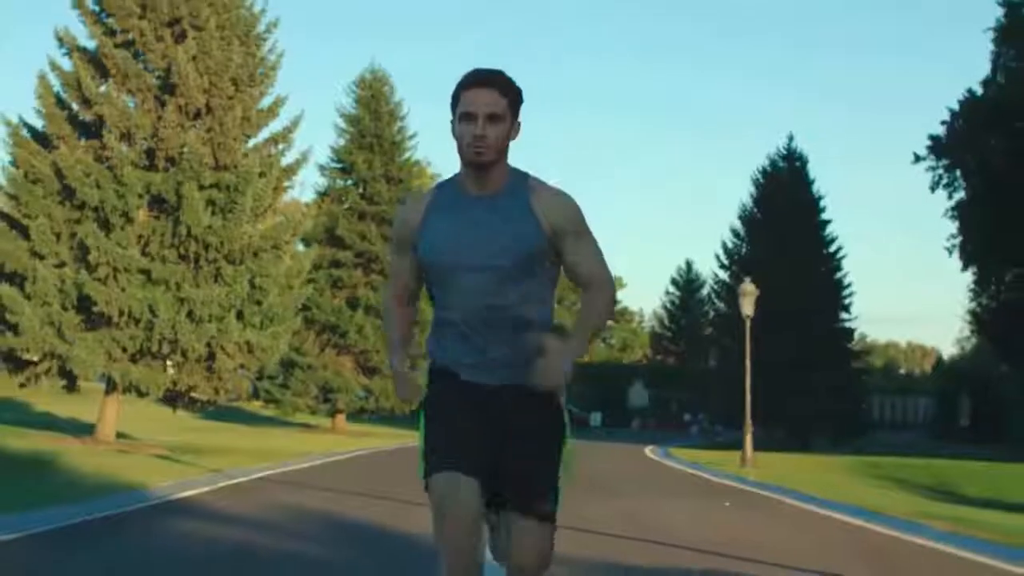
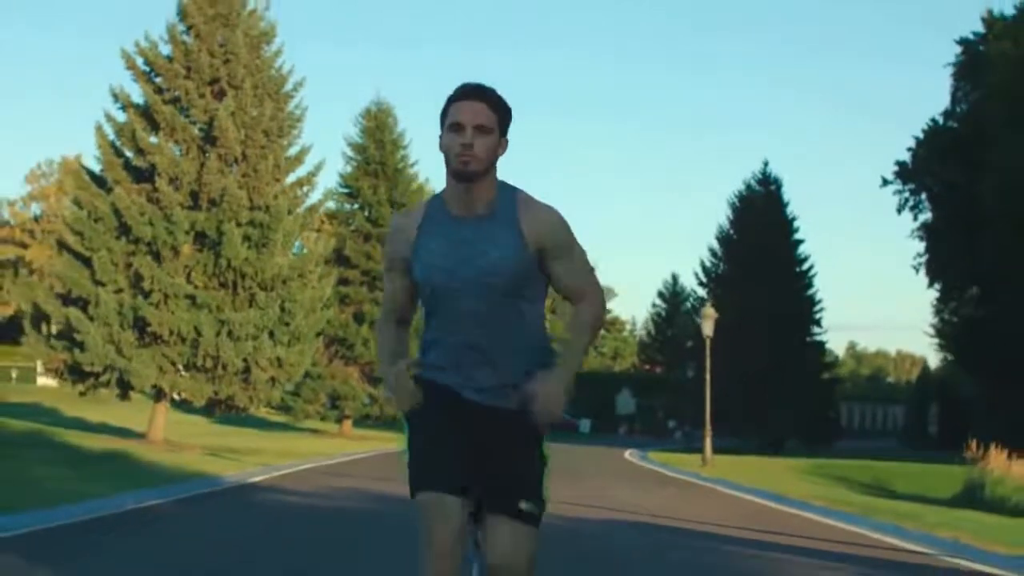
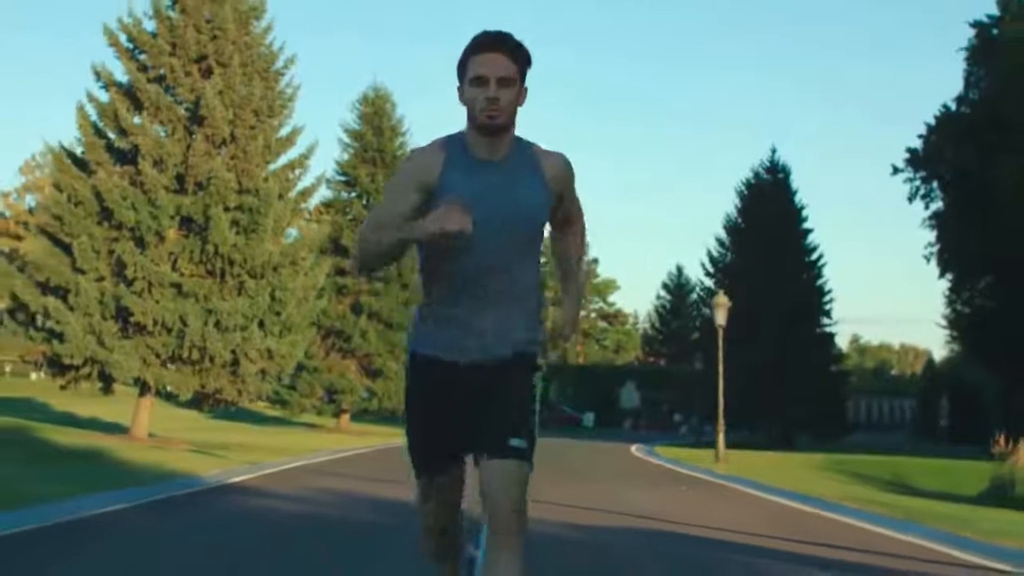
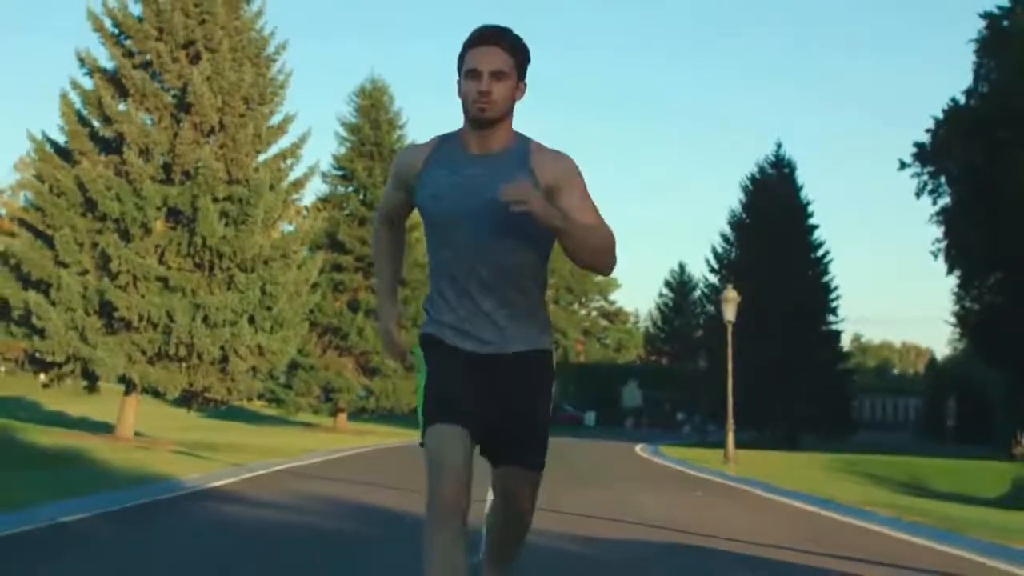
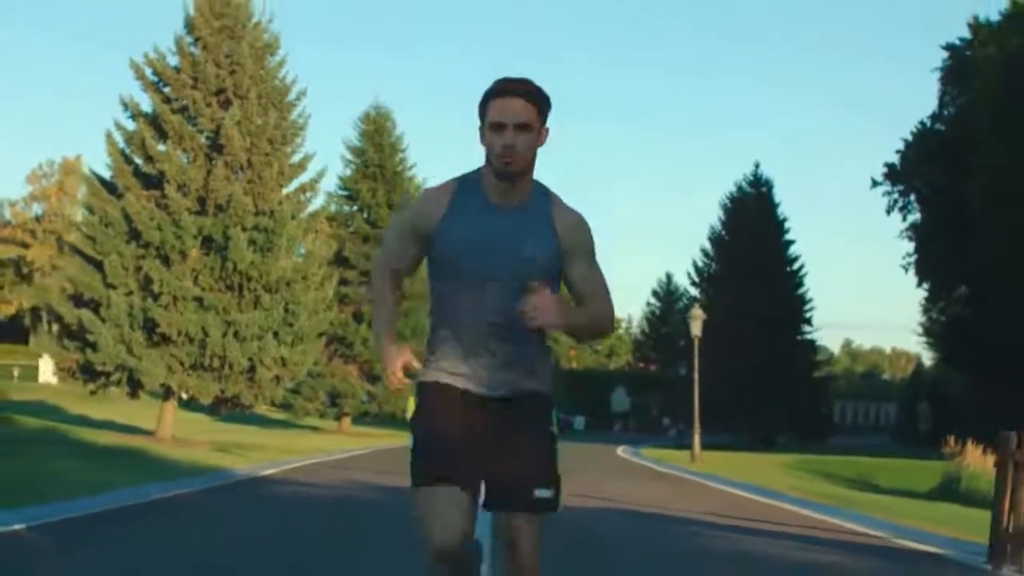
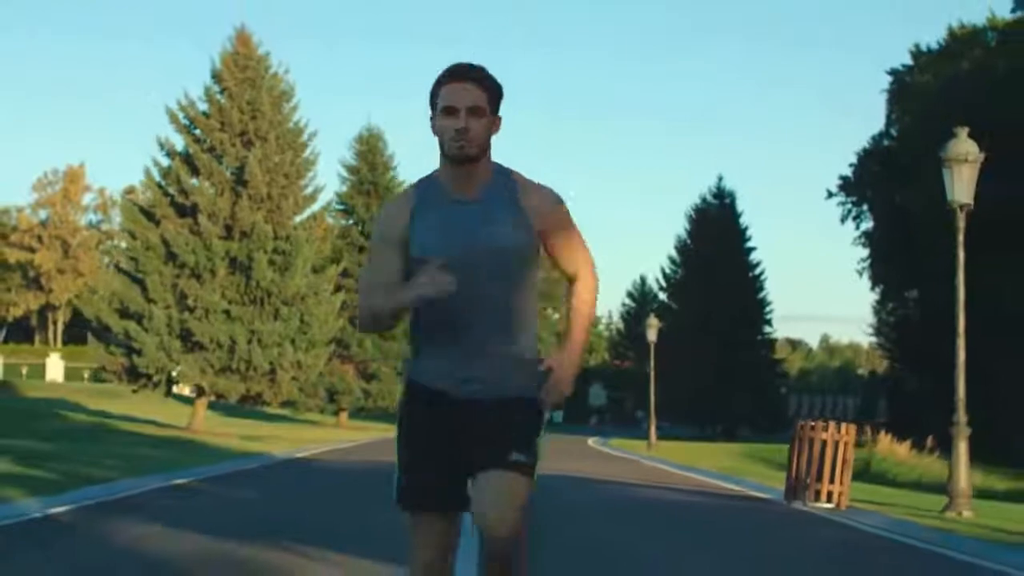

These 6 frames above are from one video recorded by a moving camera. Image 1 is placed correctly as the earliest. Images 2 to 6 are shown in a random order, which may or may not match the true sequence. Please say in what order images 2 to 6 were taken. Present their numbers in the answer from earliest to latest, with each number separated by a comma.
4, 3, 2, 5, 6
